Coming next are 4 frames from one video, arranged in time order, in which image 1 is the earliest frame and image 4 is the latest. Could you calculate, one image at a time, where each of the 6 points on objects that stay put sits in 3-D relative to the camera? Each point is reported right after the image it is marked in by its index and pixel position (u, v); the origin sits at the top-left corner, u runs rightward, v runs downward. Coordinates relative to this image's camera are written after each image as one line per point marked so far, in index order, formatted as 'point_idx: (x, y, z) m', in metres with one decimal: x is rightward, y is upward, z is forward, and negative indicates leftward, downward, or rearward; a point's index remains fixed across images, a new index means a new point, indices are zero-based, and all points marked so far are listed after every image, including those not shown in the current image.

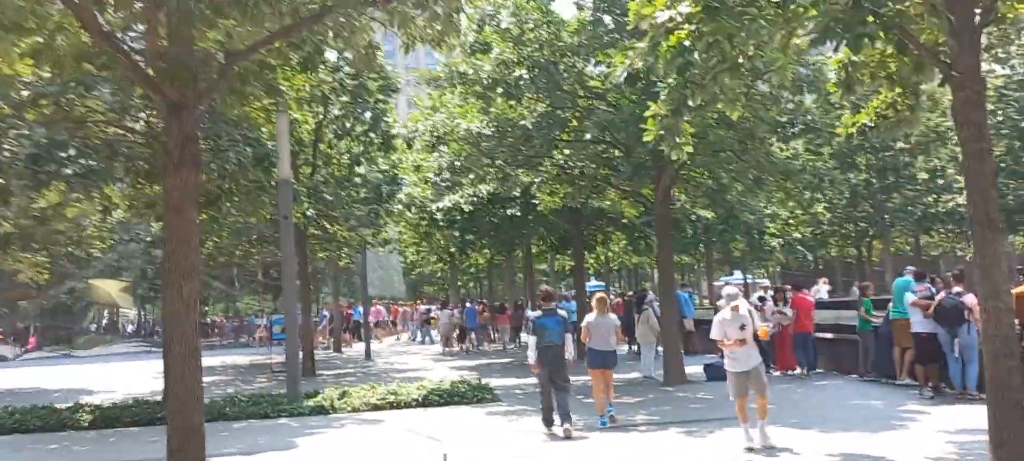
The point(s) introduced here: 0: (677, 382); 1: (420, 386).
0: (+3.2, -3.0, +16.0) m
1: (-1.7, -2.9, +15.2) m
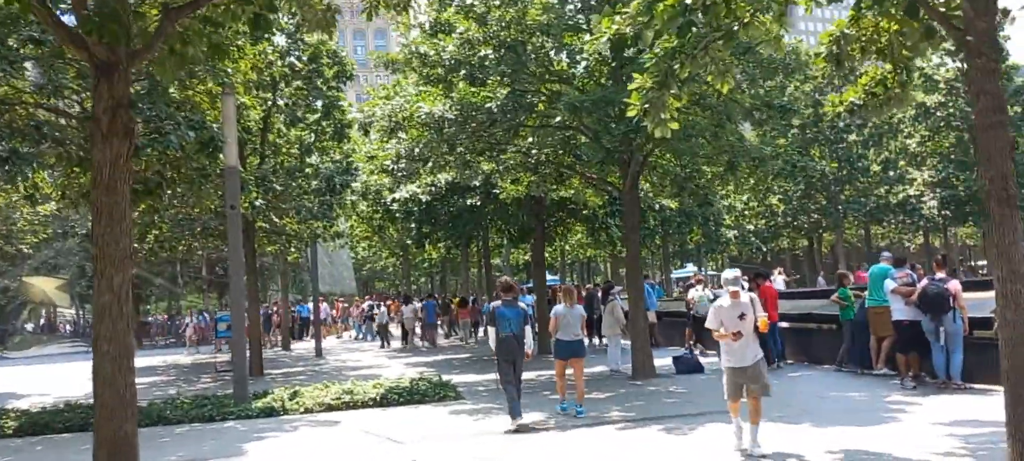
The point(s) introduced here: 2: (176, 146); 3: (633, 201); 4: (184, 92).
0: (+2.5, -2.7, +15.5) m
1: (-2.3, -2.7, +14.3) m
2: (-5.0, +1.3, +12.3) m
3: (+2.3, +0.6, +15.9) m
4: (-5.6, +2.3, +14.0) m
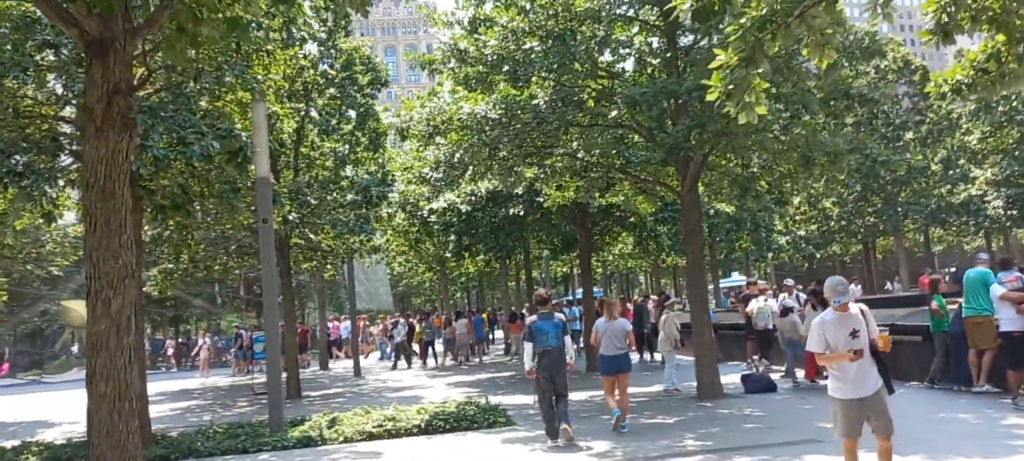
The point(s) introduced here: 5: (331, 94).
0: (+3.5, -2.8, +14.1) m
1: (-1.4, -2.9, +13.2) m
2: (-4.3, +1.0, +11.3) m
3: (+3.2, +0.5, +14.6) m
4: (-4.8, +2.1, +13.1) m
5: (-4.3, +3.2, +19.6) m
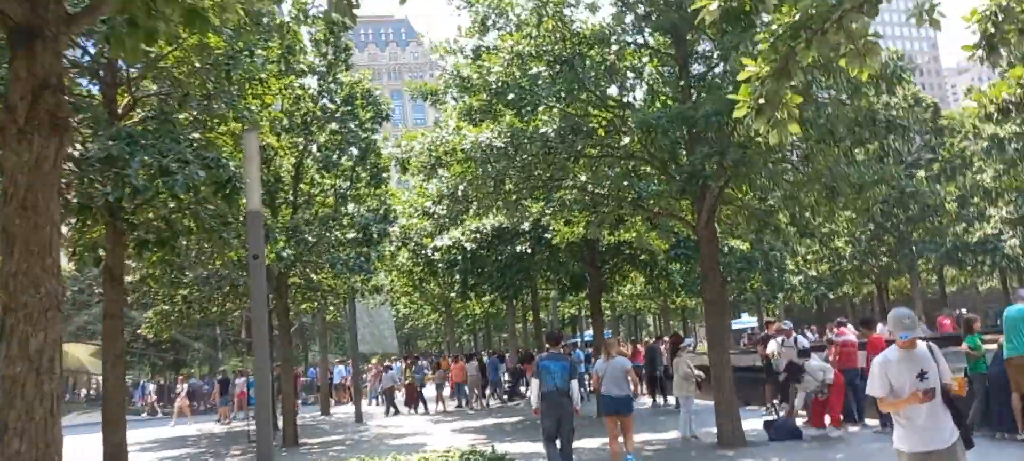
0: (+3.6, -3.4, +13.2) m
1: (-1.3, -3.4, +12.3) m
2: (-4.2, +0.6, +10.6) m
3: (+3.3, -0.1, +13.8) m
4: (-4.7, +1.5, +12.5) m
5: (-4.1, +2.3, +19.0) m
